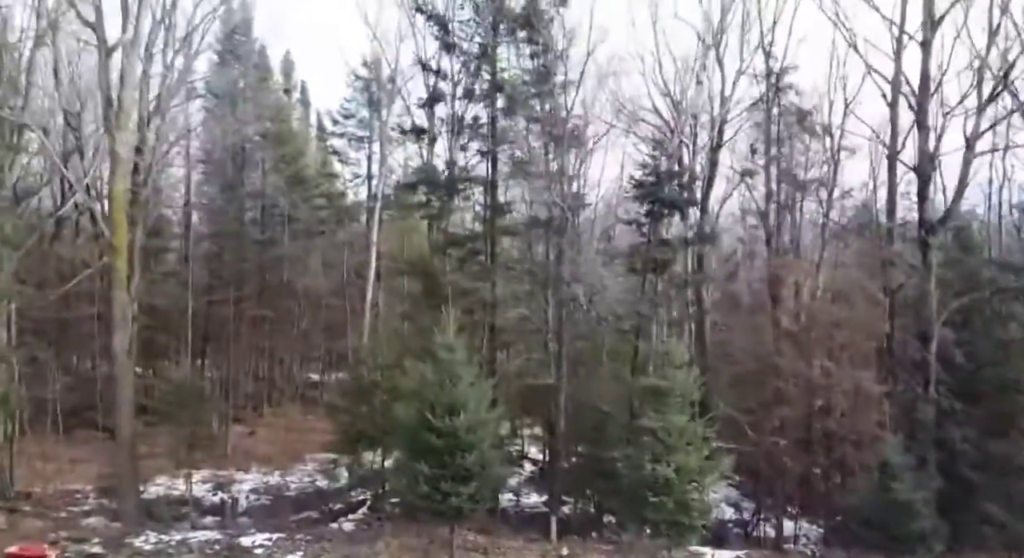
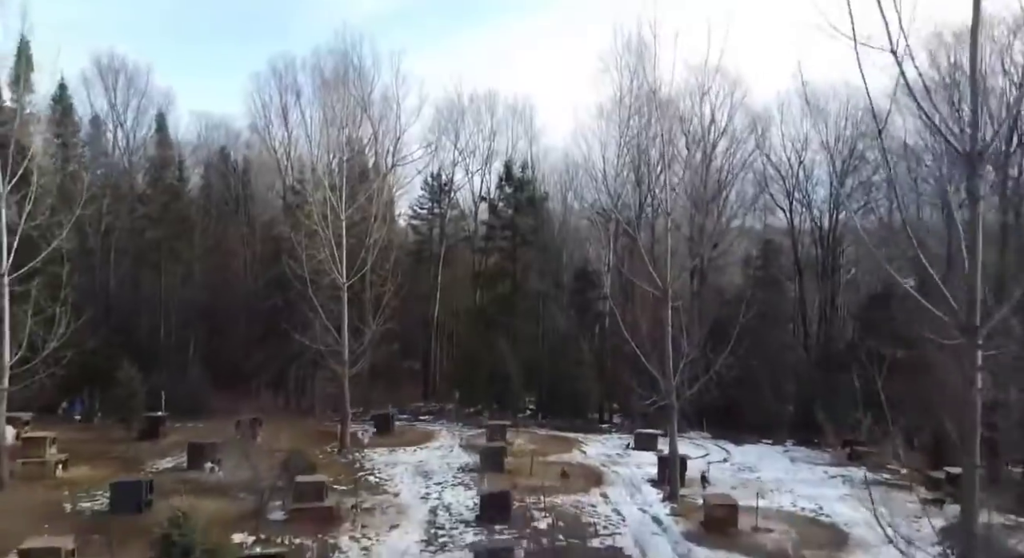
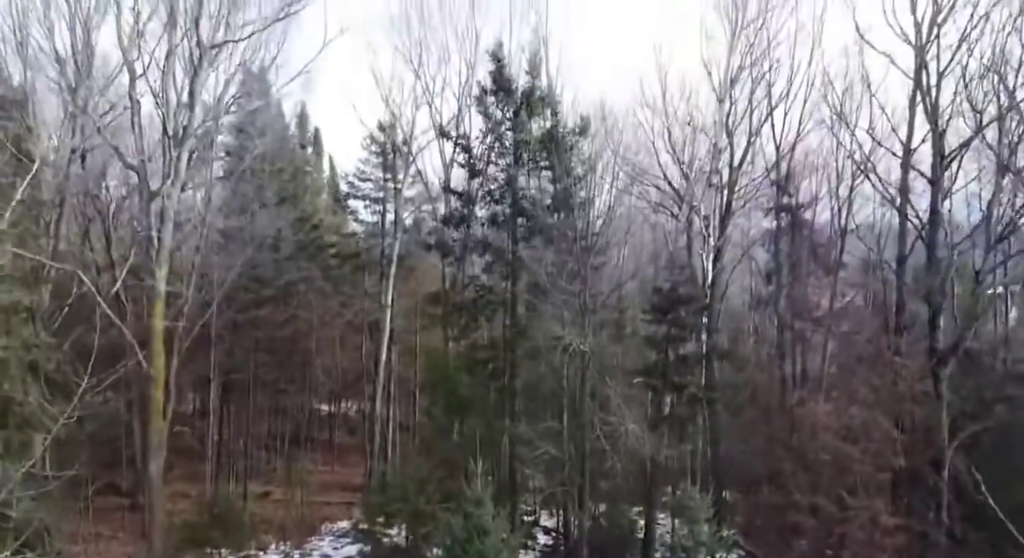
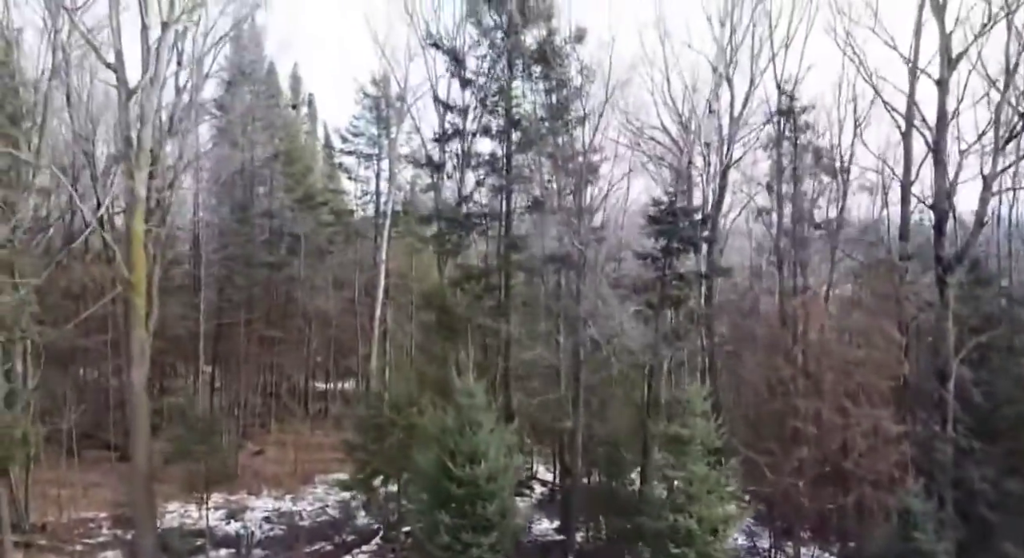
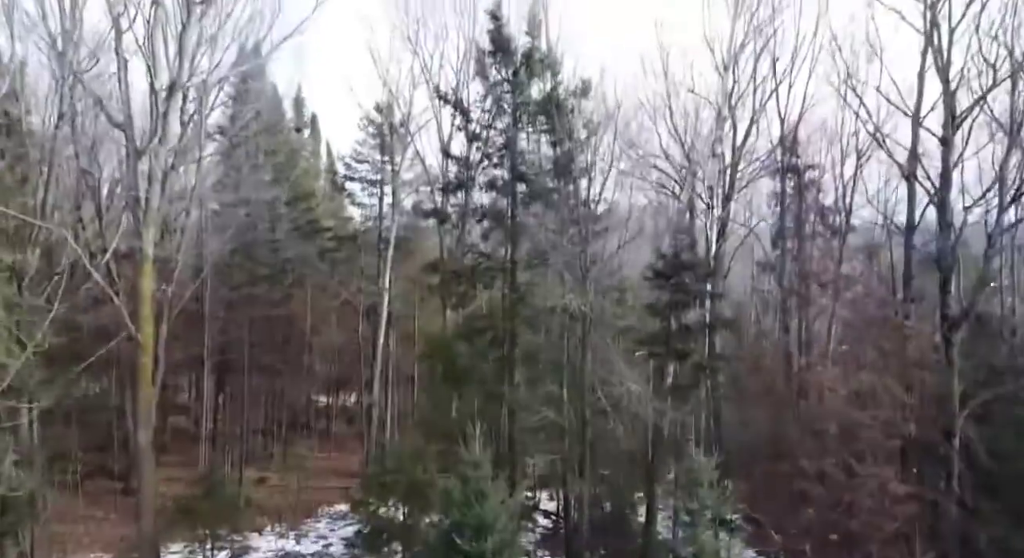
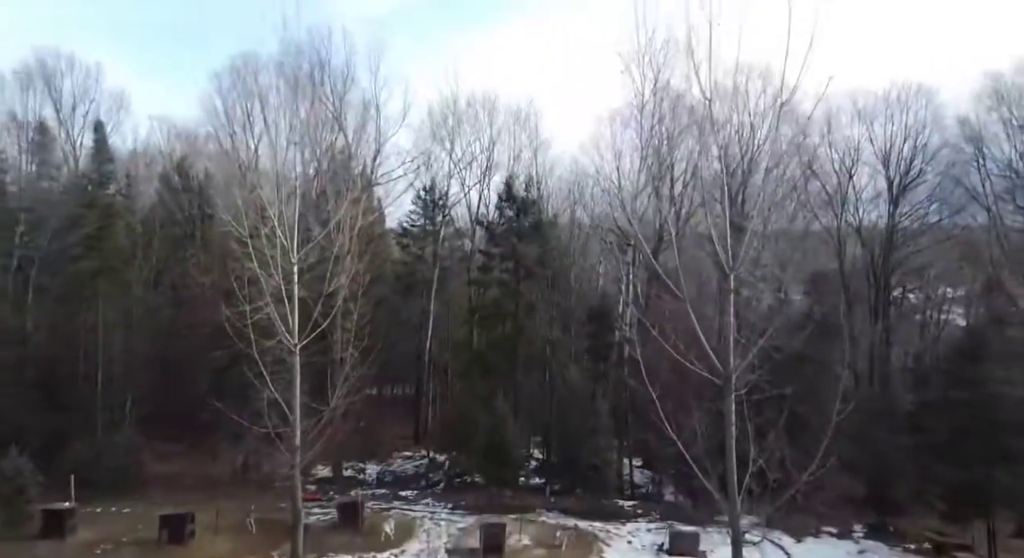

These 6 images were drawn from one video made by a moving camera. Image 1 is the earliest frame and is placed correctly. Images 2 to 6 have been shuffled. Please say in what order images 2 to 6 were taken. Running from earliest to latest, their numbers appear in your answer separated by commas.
4, 5, 3, 6, 2
